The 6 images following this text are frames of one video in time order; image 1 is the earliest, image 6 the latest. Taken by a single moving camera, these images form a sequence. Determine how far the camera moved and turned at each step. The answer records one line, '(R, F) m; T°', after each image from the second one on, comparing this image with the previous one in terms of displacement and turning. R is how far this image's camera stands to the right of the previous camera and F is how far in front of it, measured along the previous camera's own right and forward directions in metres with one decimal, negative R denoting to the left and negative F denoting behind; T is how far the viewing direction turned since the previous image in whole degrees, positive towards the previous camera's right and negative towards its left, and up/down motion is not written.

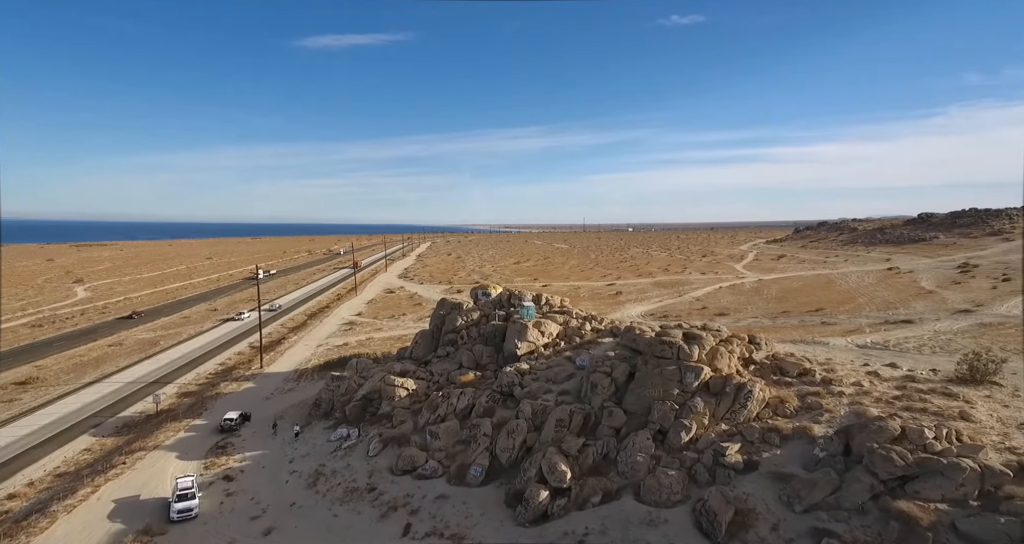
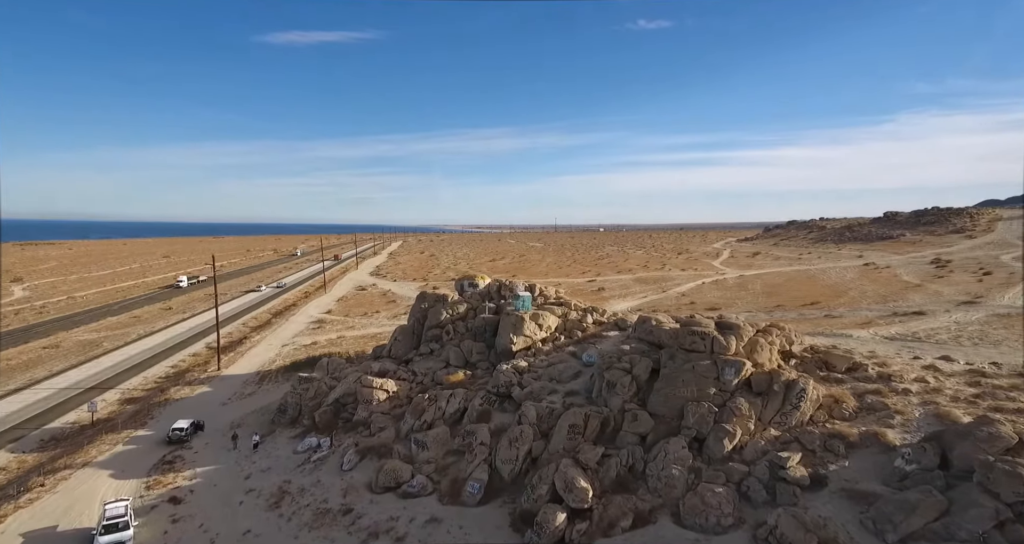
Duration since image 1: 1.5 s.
(-1.2, +3.6) m; +3°
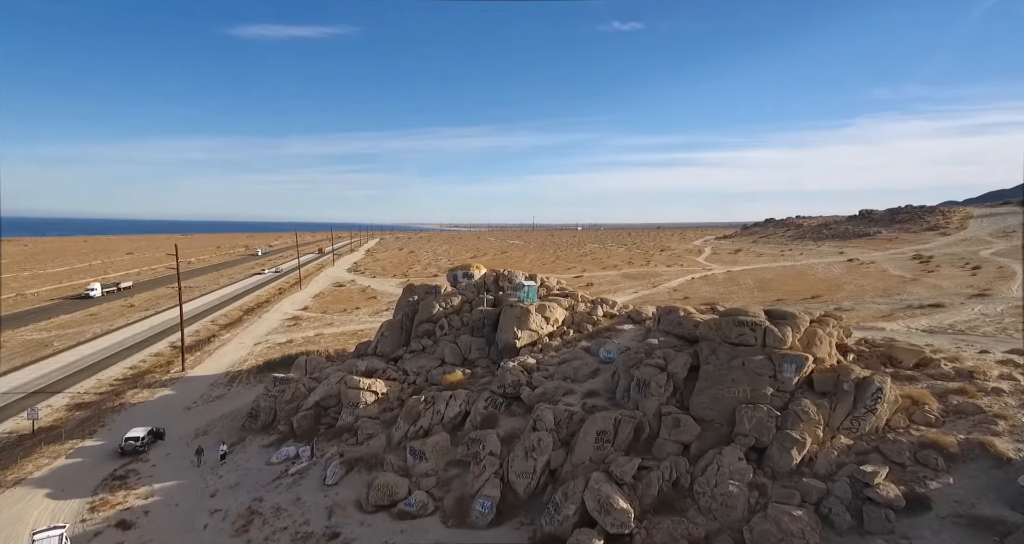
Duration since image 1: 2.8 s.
(-1.3, +3.0) m; +2°
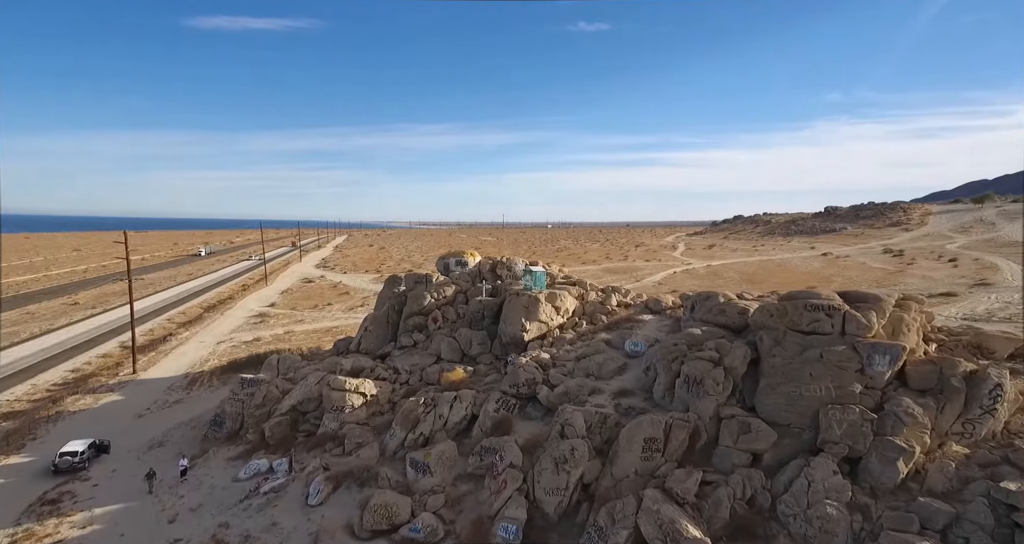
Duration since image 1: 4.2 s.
(-1.6, +3.1) m; +3°
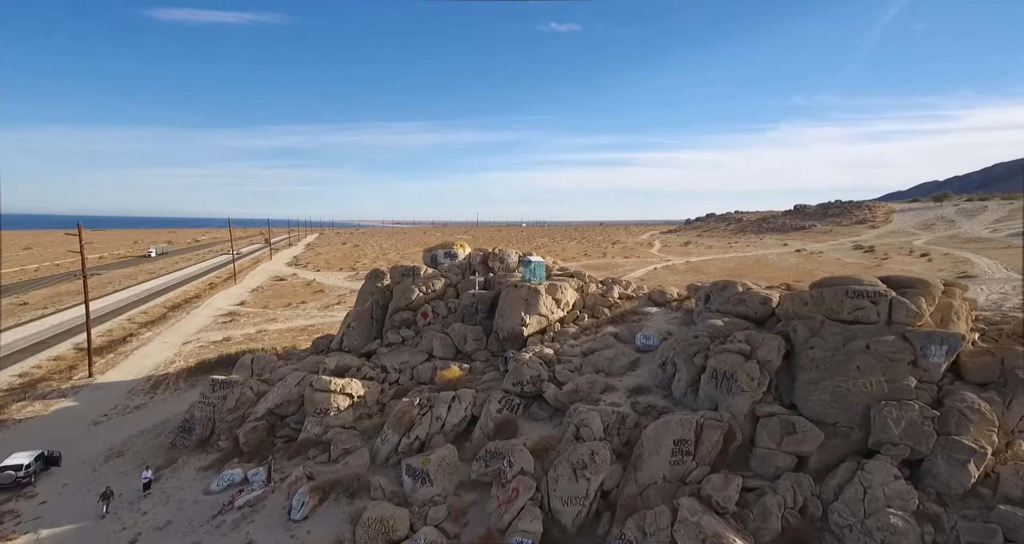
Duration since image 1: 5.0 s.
(-1.0, +1.6) m; +3°
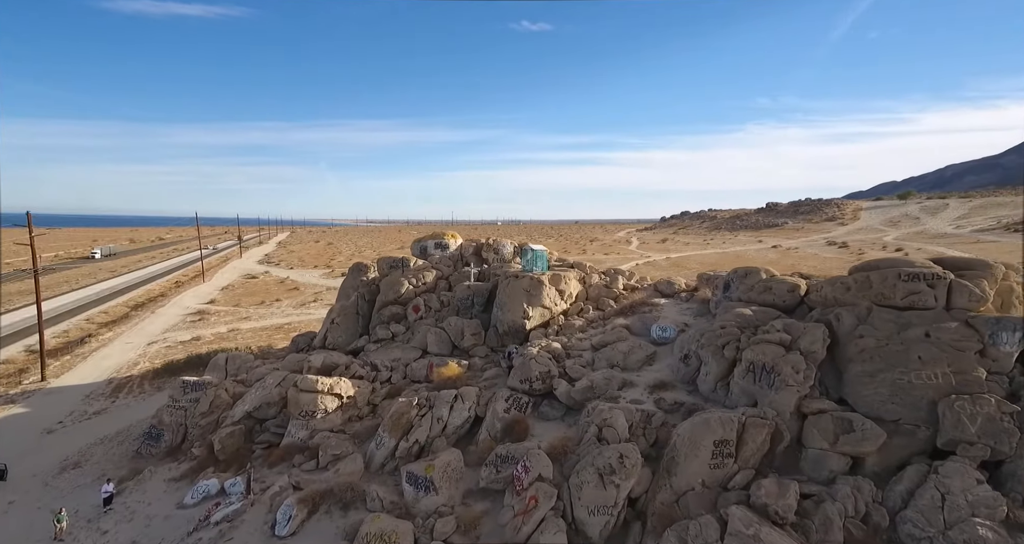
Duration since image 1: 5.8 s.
(-1.0, +1.5) m; +3°
